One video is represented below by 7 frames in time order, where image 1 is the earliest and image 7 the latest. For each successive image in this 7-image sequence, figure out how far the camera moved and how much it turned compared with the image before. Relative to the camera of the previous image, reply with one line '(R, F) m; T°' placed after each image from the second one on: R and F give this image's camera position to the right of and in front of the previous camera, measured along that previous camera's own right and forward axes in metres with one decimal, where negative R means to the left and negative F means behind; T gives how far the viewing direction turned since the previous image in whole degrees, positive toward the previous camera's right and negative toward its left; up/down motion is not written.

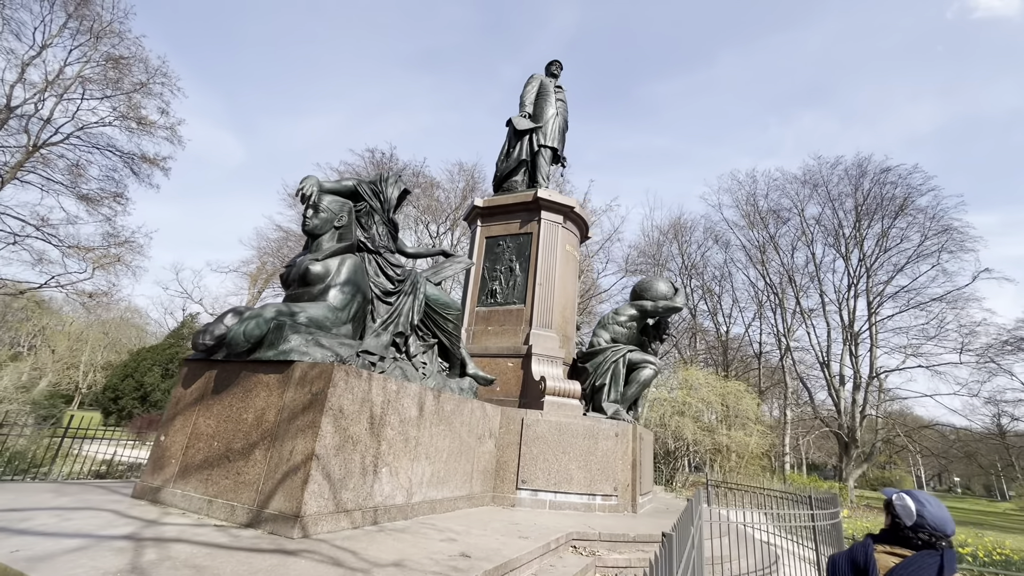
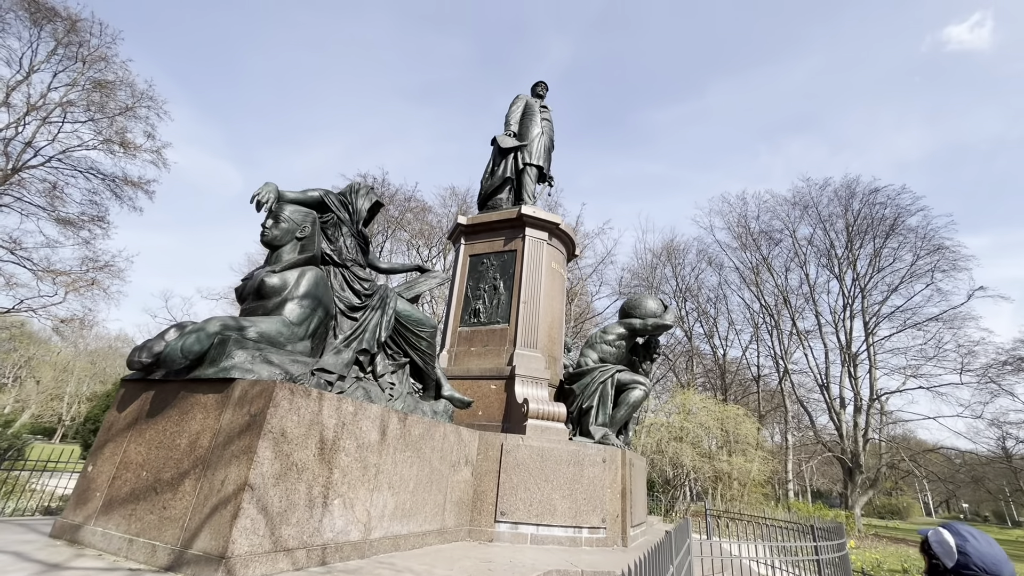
(+0.2, +0.3) m; 0°
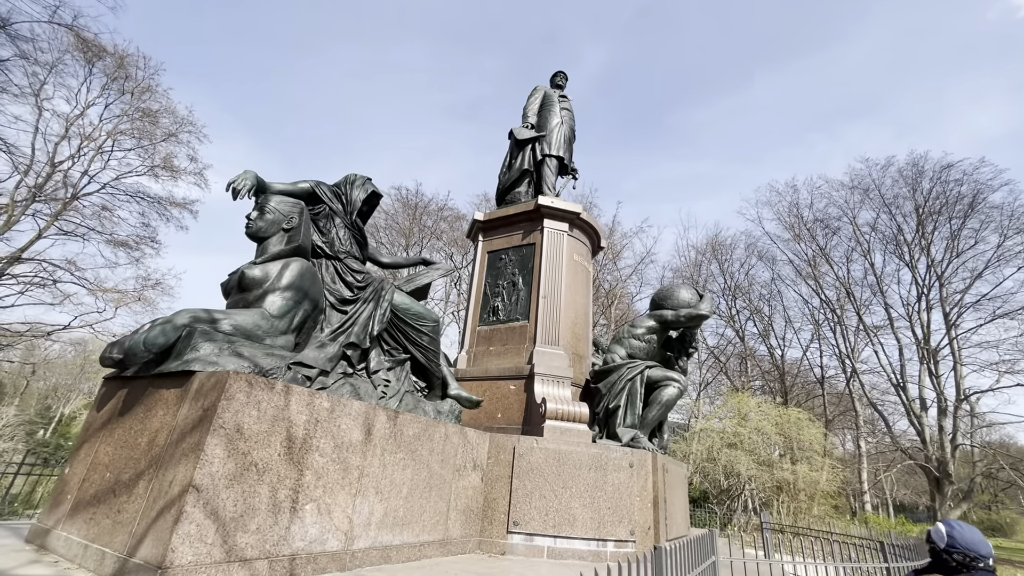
(+0.4, +0.4) m; -6°
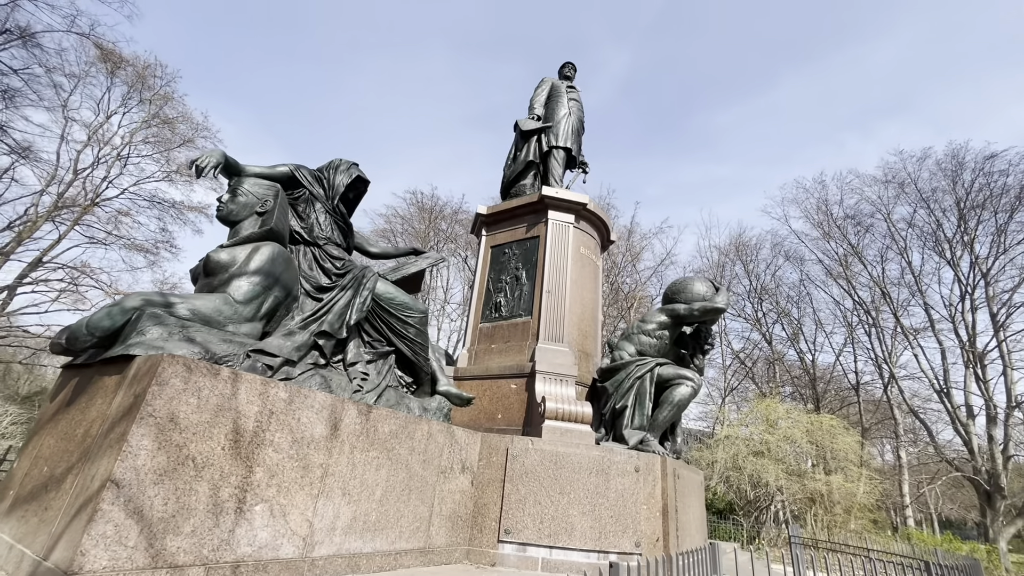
(+0.3, +0.4) m; -3°
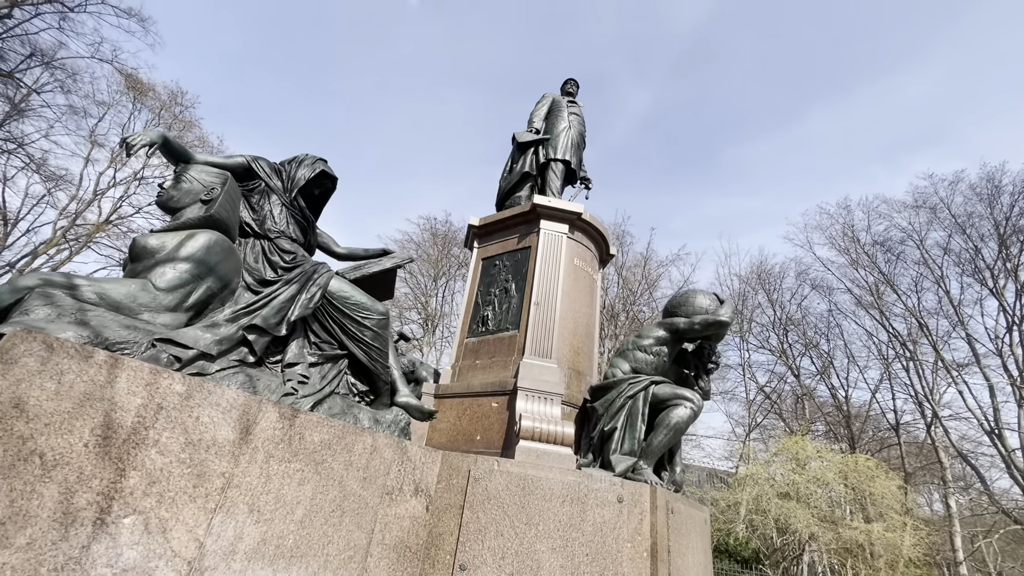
(+0.5, +0.4) m; -3°
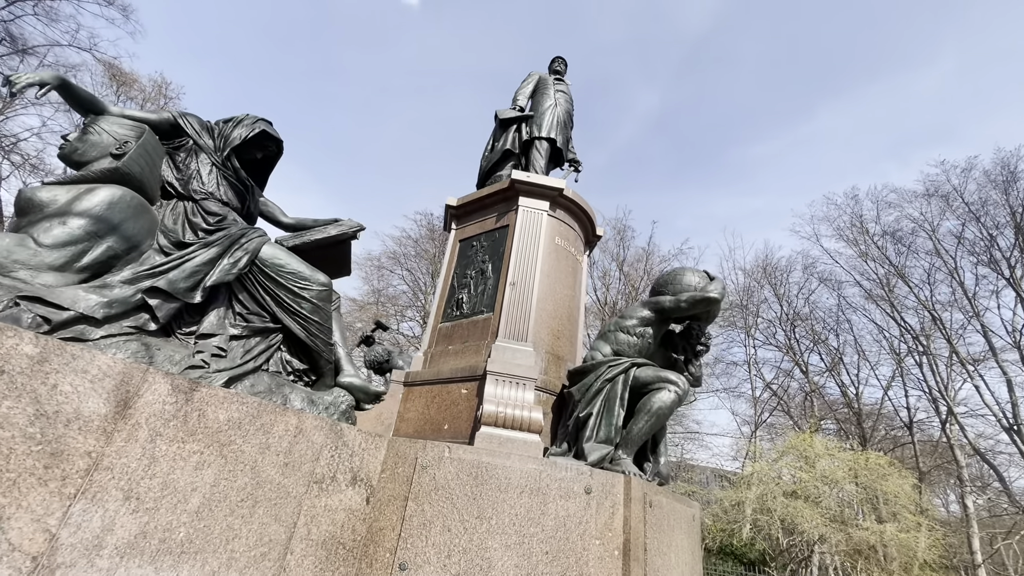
(+0.4, +0.4) m; -1°
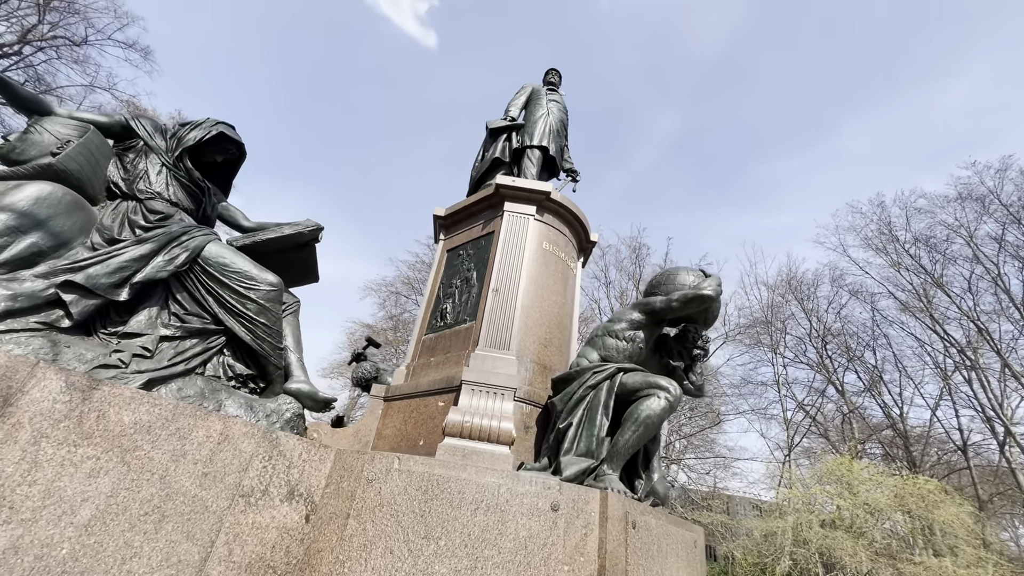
(+0.5, +0.3) m; -3°
